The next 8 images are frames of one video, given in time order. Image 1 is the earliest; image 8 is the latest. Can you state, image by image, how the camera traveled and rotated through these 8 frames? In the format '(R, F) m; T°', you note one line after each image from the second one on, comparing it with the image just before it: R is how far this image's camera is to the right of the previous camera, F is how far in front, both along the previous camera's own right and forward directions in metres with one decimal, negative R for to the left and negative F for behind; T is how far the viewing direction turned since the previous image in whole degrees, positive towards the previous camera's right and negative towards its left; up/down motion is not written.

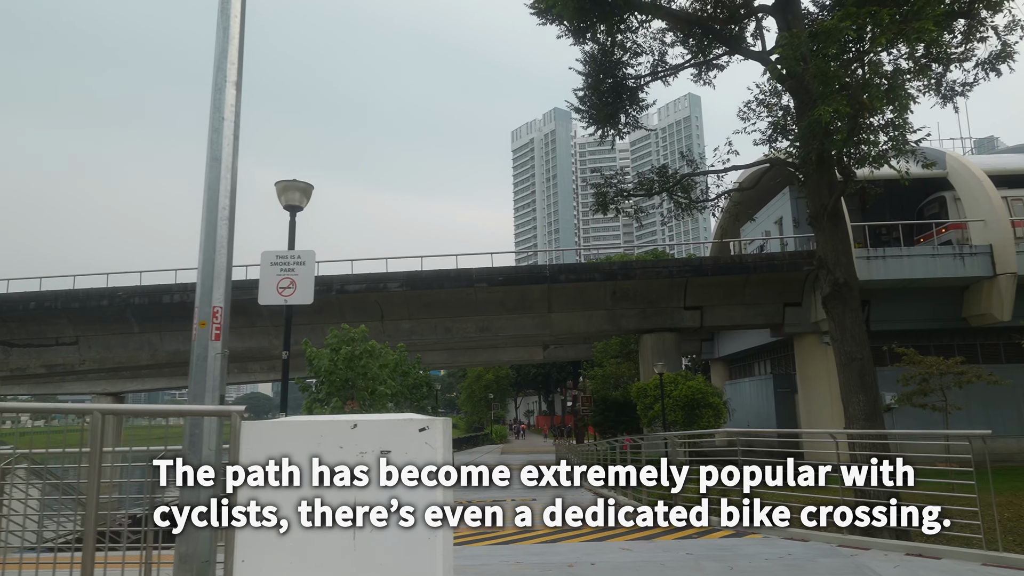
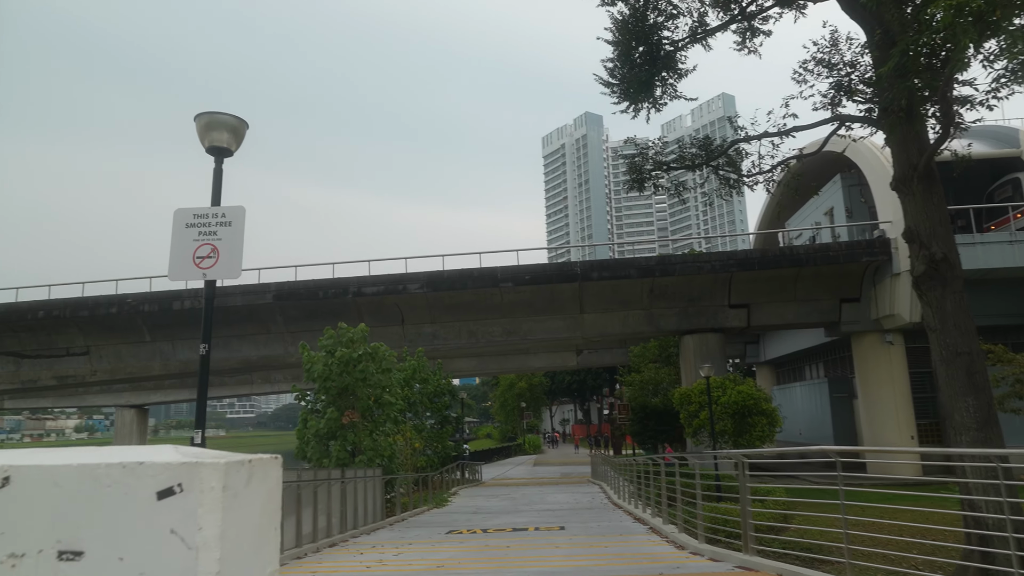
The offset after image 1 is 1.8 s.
(+0.2, +2.0) m; -3°
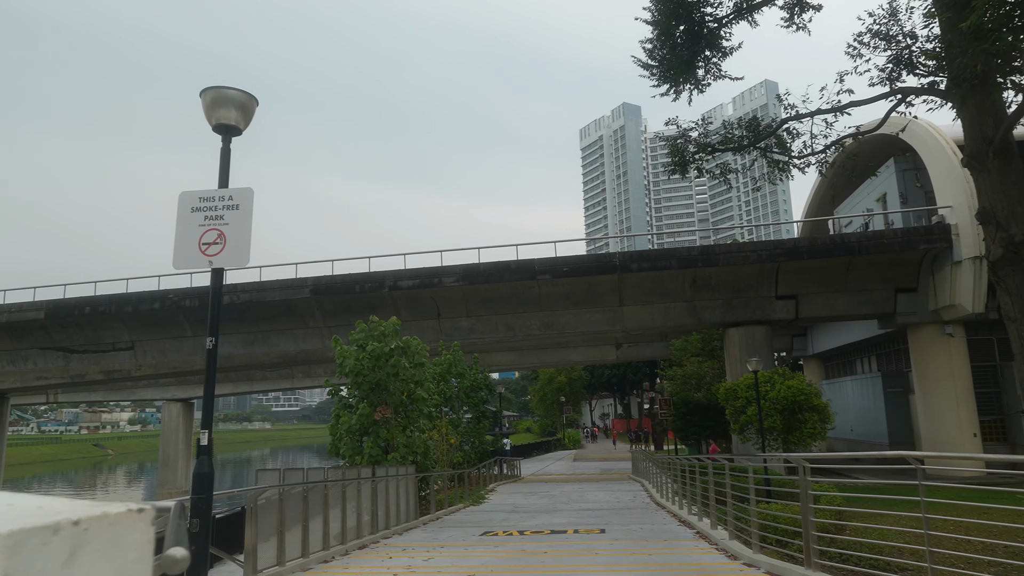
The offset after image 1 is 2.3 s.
(0.0, +0.5) m; -3°
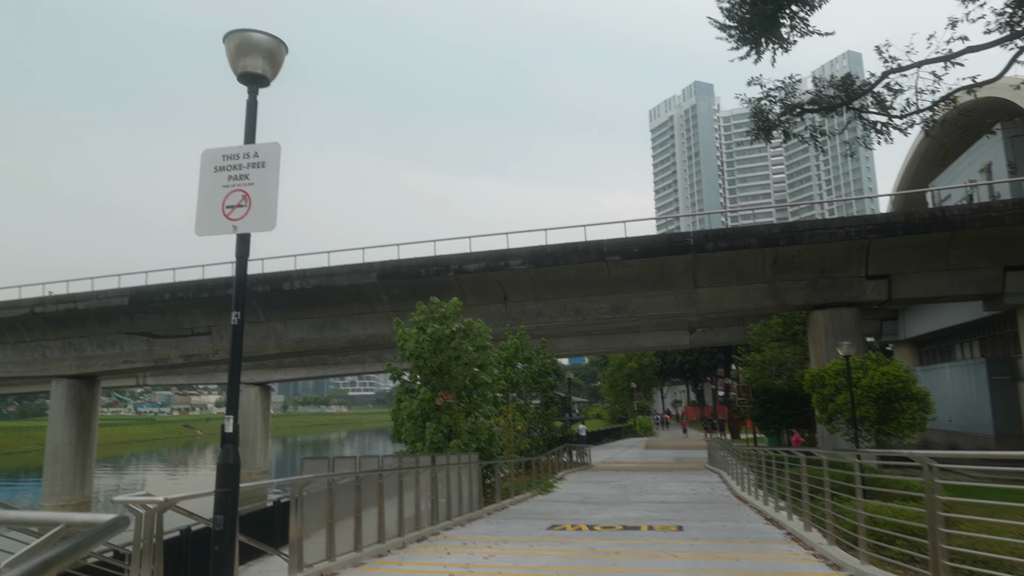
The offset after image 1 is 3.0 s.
(0.0, +0.7) m; -6°
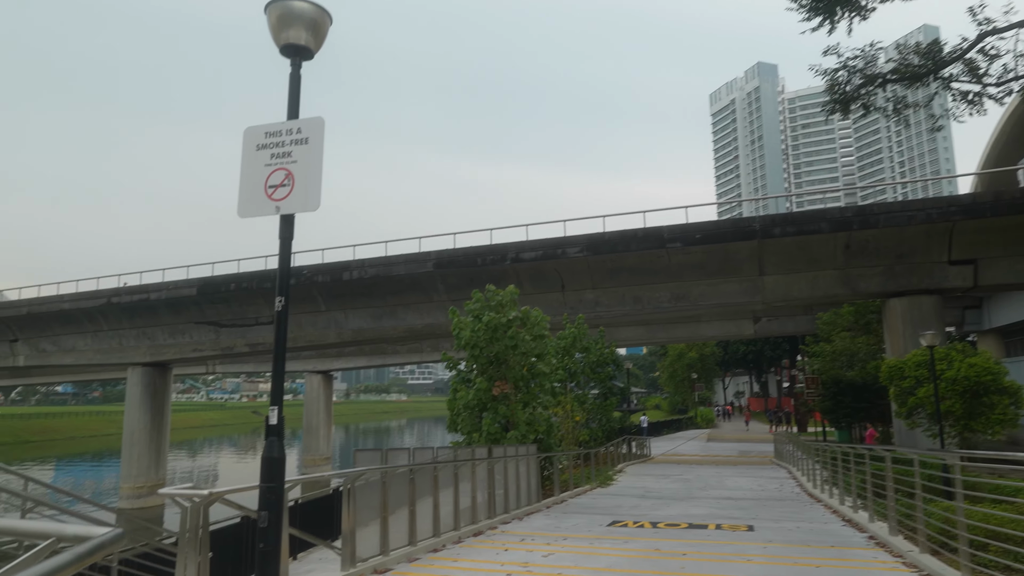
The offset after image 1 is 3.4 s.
(0.0, +0.3) m; -5°
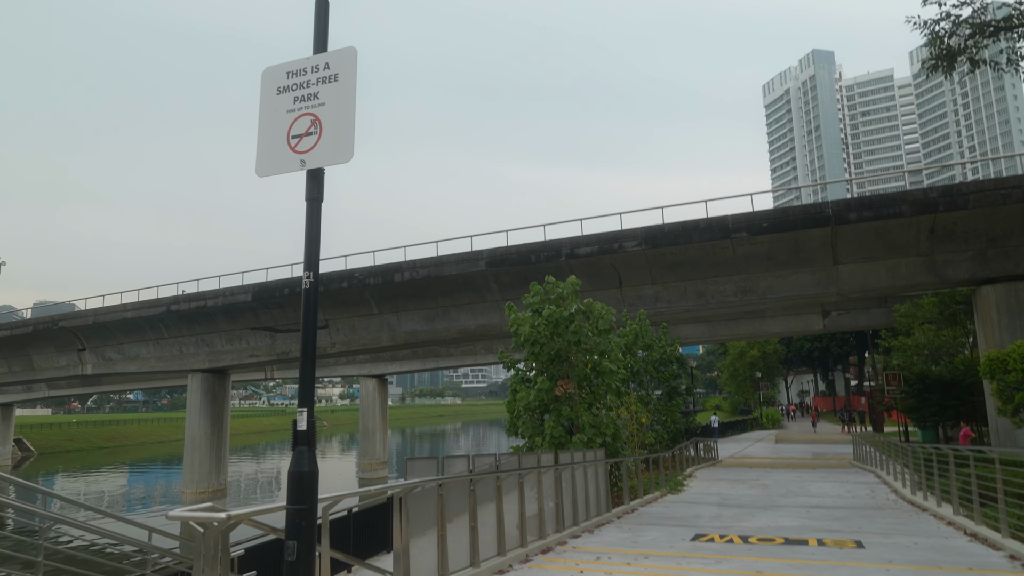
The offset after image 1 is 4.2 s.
(-0.2, +0.8) m; -4°
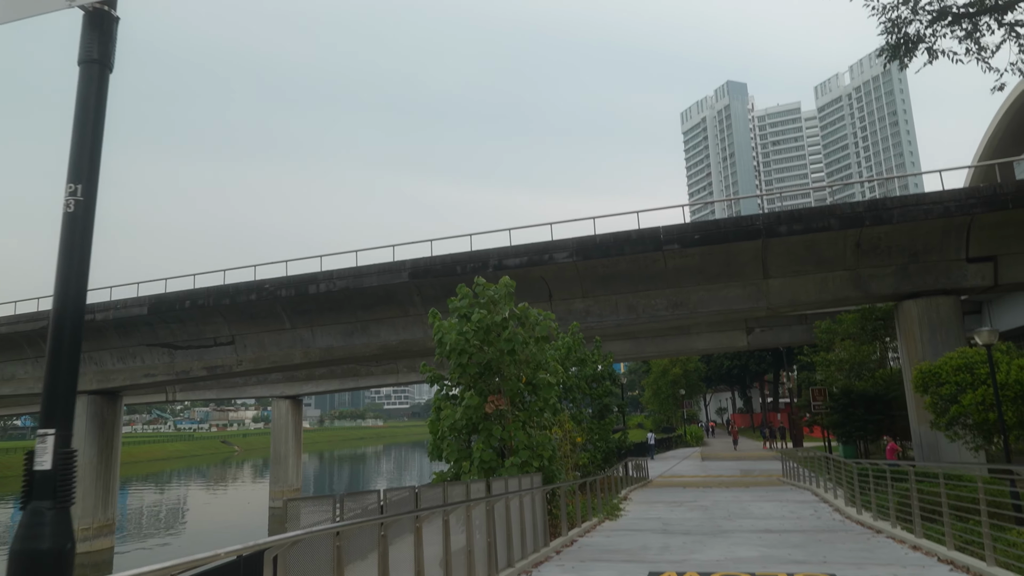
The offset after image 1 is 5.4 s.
(0.0, +1.3) m; +6°
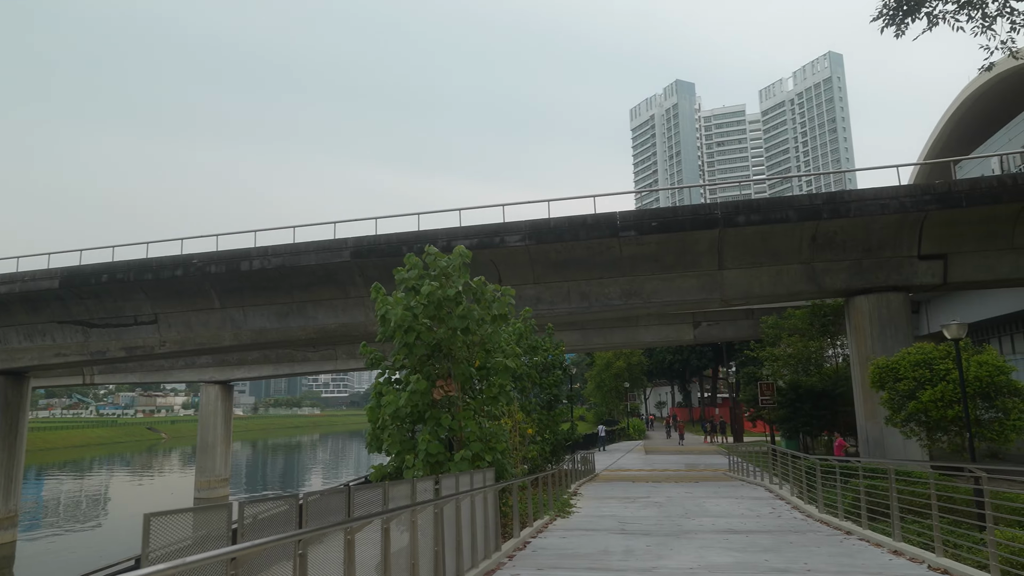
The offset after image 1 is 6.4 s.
(-0.1, +1.1) m; +5°
